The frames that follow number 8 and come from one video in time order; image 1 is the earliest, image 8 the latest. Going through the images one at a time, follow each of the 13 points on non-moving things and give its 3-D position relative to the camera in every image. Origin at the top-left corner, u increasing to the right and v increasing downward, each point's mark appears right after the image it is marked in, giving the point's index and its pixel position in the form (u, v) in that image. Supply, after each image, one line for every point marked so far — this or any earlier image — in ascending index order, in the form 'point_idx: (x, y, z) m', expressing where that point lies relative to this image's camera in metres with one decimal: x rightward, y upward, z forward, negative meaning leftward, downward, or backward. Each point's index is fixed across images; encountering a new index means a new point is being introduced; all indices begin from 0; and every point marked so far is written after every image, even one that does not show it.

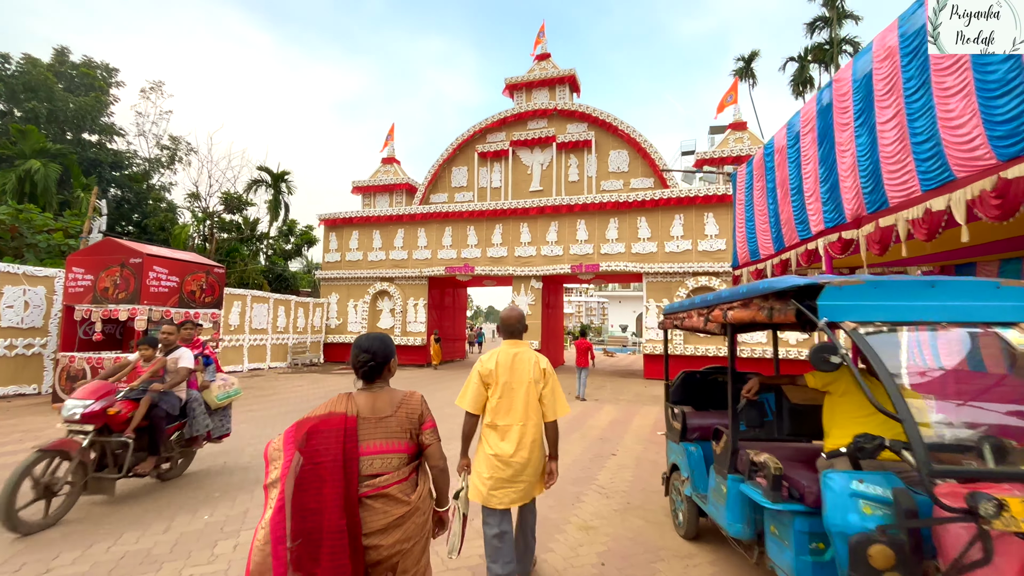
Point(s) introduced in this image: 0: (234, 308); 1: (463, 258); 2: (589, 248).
0: (-8.7, -0.6, +14.1) m
1: (-1.8, +1.1, +17.0) m
2: (+2.6, +1.4, +15.5) m
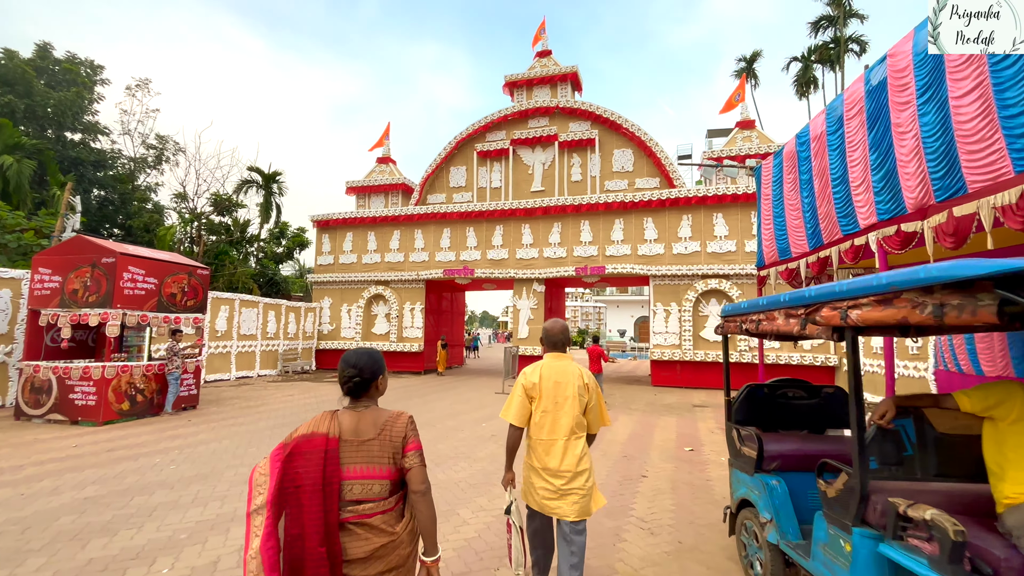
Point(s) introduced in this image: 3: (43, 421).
0: (-8.6, -0.7, +13.4) m
1: (-1.8, +1.0, +16.3) m
2: (+2.7, +1.3, +14.9) m
3: (-7.6, -2.1, +7.3) m
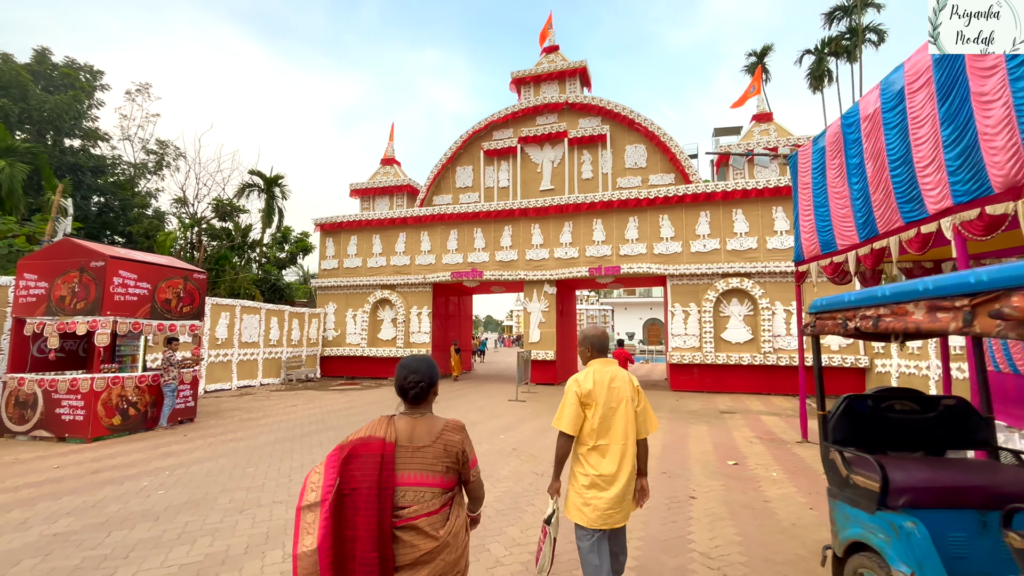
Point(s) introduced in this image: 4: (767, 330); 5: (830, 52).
0: (-8.3, -0.9, +12.9) m
1: (-1.5, +0.9, +15.8) m
2: (+3.0, +1.2, +14.4) m
3: (-7.3, -2.3, +6.8) m
4: (+7.1, -1.2, +12.6) m
5: (+14.1, +10.5, +19.9) m
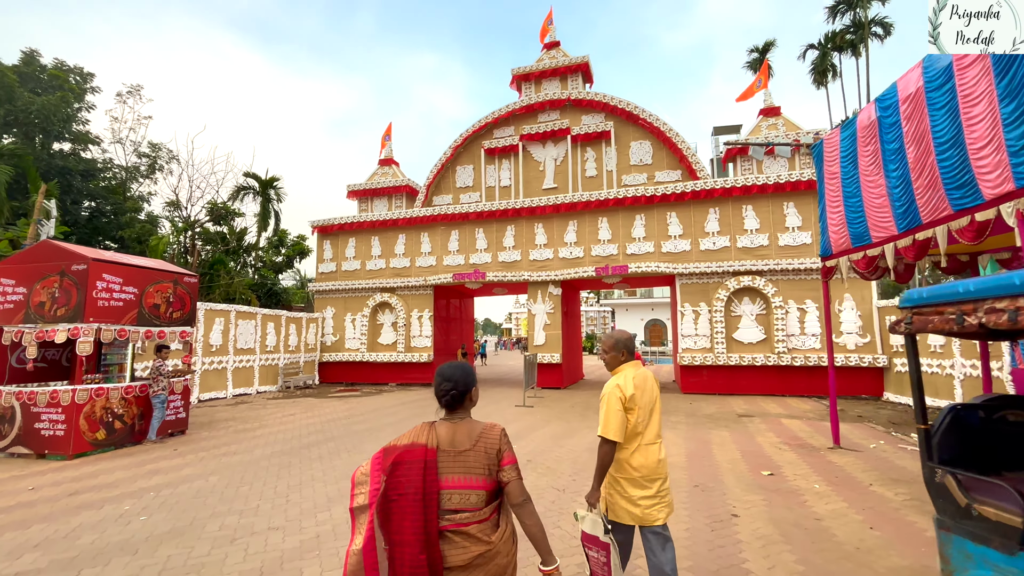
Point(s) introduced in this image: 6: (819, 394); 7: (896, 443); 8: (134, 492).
0: (-8.2, -1.0, +12.4) m
1: (-1.4, +0.8, +15.4) m
2: (+3.1, +1.2, +14.0) m
3: (-7.1, -2.3, +6.3) m
4: (+7.3, -1.1, +12.2) m
5: (+14.0, +10.6, +19.6) m
6: (+8.1, -2.8, +11.9) m
7: (+5.5, -2.2, +6.5) m
8: (-3.9, -2.1, +4.7) m
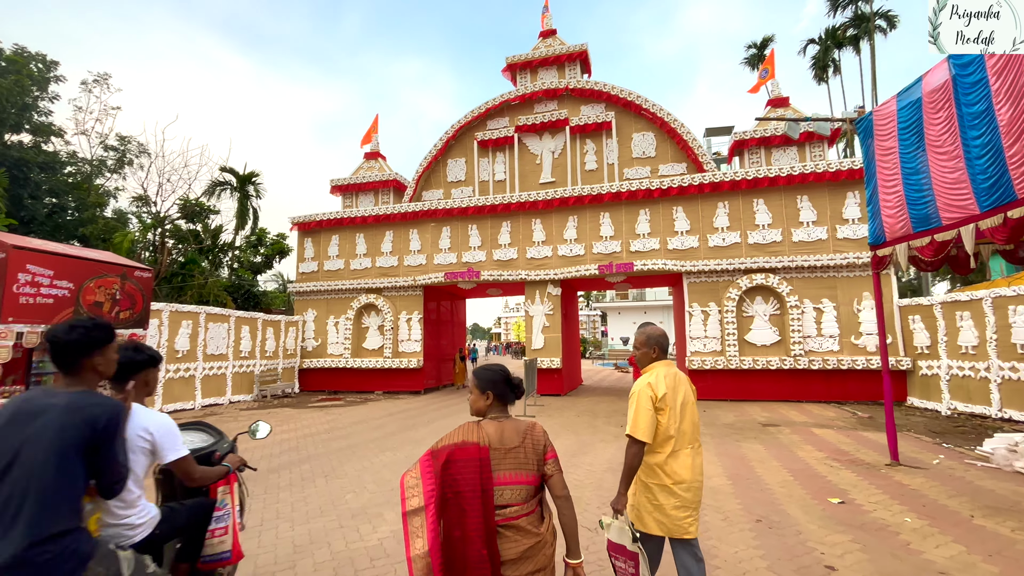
0: (-8.2, -1.0, +11.2) m
1: (-1.5, +0.8, +14.4) m
2: (+3.0, +1.2, +13.1) m
3: (-7.0, -2.3, +5.1) m
4: (+7.2, -1.1, +11.4) m
5: (+13.8, +10.5, +19.2) m
6: (+8.1, -2.8, +11.2) m
7: (+5.6, -2.1, +5.7) m
8: (-3.8, -2.0, +3.6) m
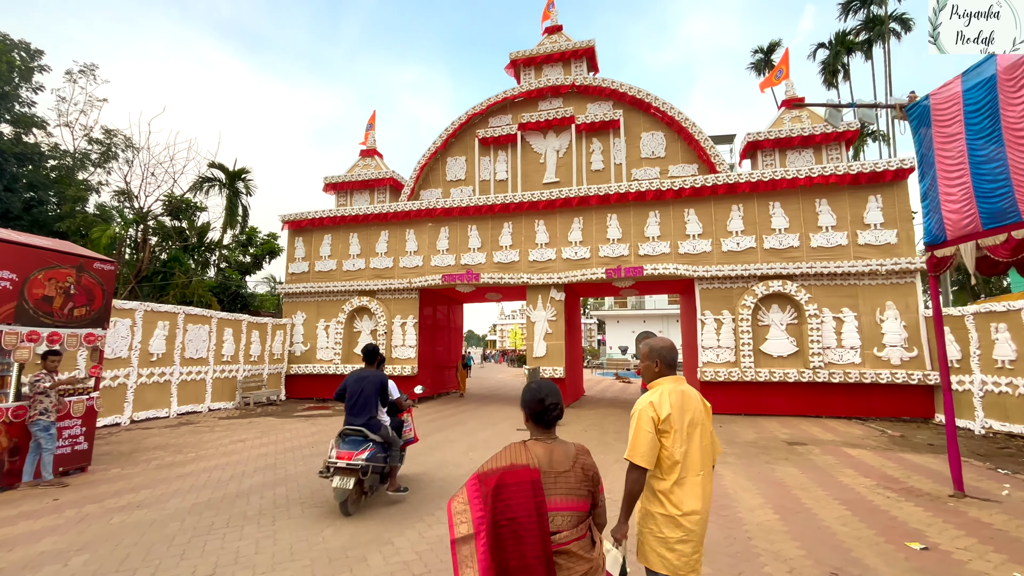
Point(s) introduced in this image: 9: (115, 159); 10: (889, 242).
0: (-8.2, -1.0, +10.4) m
1: (-1.5, +0.7, +13.7) m
2: (+3.1, +1.1, +12.4) m
3: (-6.9, -2.1, +4.3) m
4: (+7.3, -1.3, +10.8) m
5: (+13.9, +10.1, +18.8) m
6: (+8.1, -3.0, +10.5) m
7: (+5.7, -2.2, +5.0) m
8: (-3.7, -1.9, +2.8) m
9: (-16.2, +5.3, +18.3) m
10: (+9.0, +1.1, +10.8) m
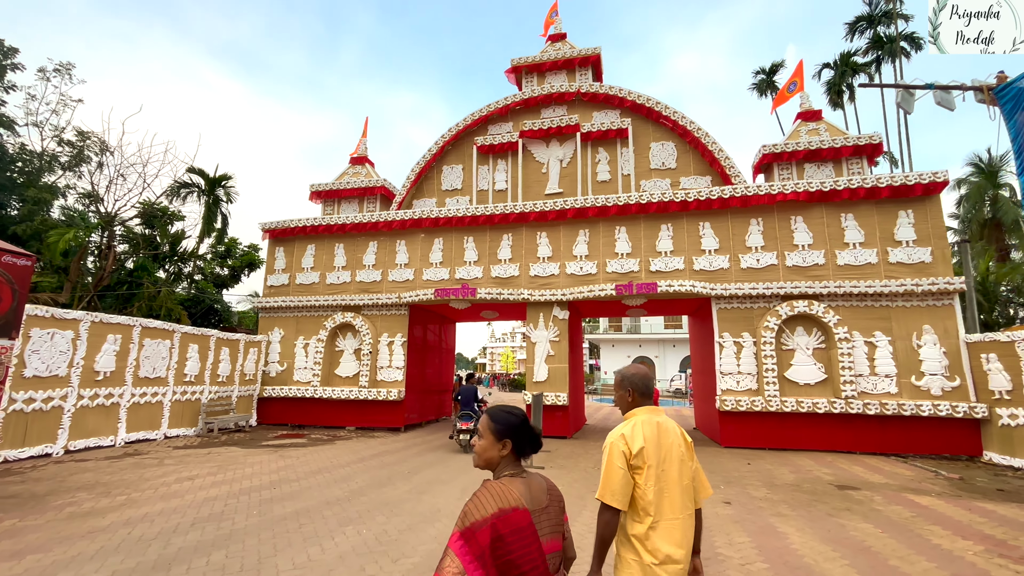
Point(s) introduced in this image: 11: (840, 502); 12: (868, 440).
0: (-8.1, -1.2, +9.1) m
1: (-1.5, +0.2, +12.6) m
2: (+3.1, +0.6, +11.5) m
3: (-6.7, -2.0, +2.9) m
4: (+7.3, -1.8, +9.8) m
5: (+13.9, +9.1, +18.5) m
6: (+8.1, -3.4, +9.4) m
7: (+5.8, -2.3, +3.9) m
8: (-3.5, -1.8, +1.5) m
9: (-16.2, +4.8, +17.1) m
10: (+9.0, +0.6, +9.9) m
11: (+4.3, -2.8, +5.9) m
12: (+7.6, -3.2, +9.6) m
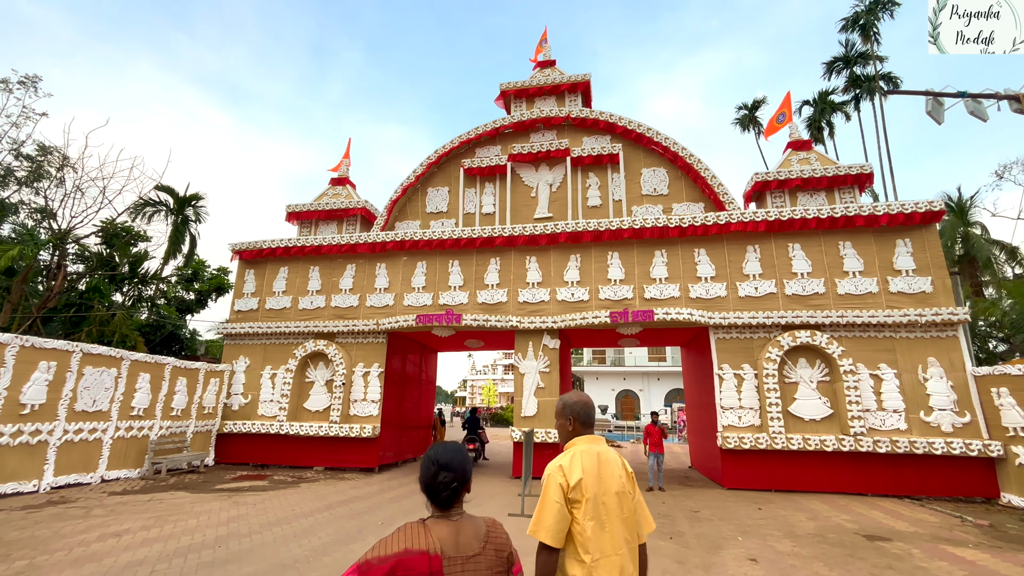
0: (-8.4, -1.5, +8.0) m
1: (-1.8, -0.5, +11.8) m
2: (+2.8, -0.1, +10.9) m
3: (-6.7, -1.9, +1.8) m
4: (+7.0, -2.4, +9.2) m
5: (+13.4, +7.8, +19.0) m
6: (+7.8, -4.0, +8.8) m
7: (+5.8, -2.5, +3.3) m
8: (-3.4, -1.7, +0.6) m
9: (-16.7, +4.0, +16.1) m
10: (+8.8, -0.1, +9.6) m
11: (+4.2, -3.1, +5.2) m
12: (+7.3, -3.8, +9.0) m
